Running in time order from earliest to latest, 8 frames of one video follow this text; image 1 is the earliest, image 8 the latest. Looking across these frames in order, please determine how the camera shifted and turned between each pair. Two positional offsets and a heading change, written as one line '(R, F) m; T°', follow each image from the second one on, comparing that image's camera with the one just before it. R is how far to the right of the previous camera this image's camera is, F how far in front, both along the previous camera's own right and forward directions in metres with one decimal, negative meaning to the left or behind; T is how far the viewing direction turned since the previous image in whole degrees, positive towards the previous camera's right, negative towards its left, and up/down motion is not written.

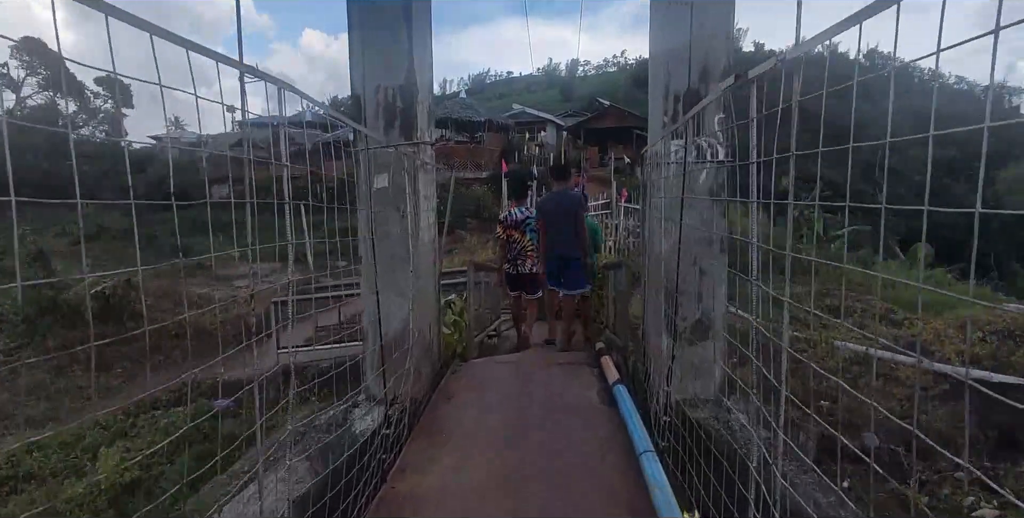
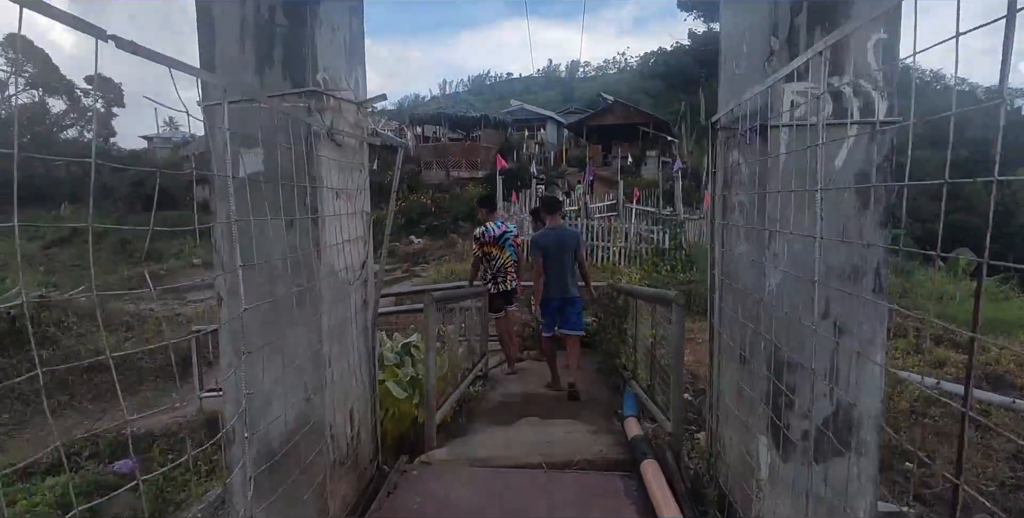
(+0.1, +1.5) m; 0°
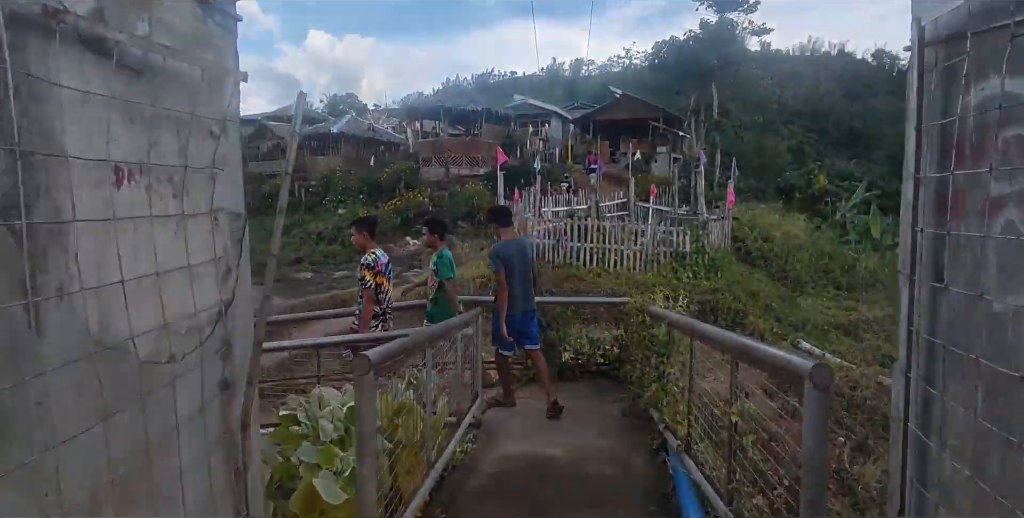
(0.0, +1.1) m; 0°
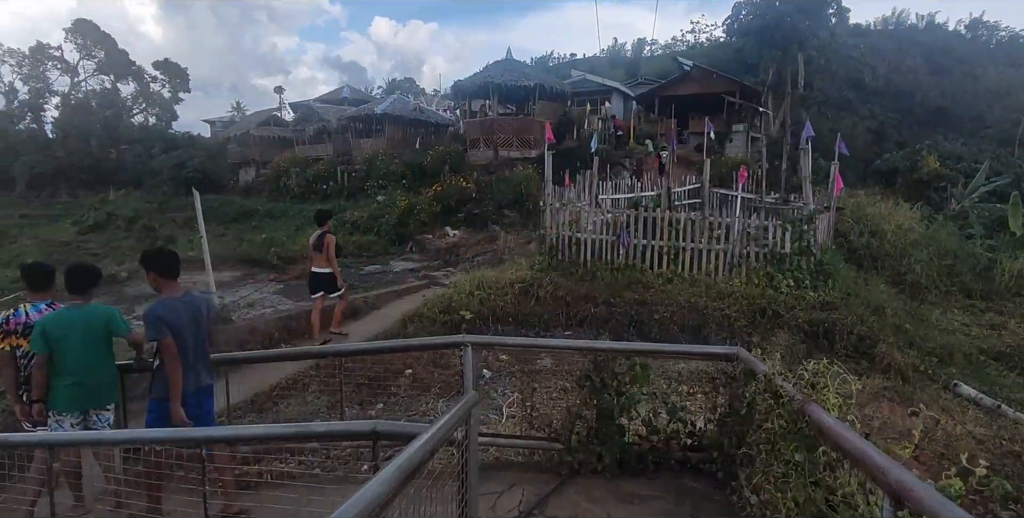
(+0.1, +1.8) m; -6°
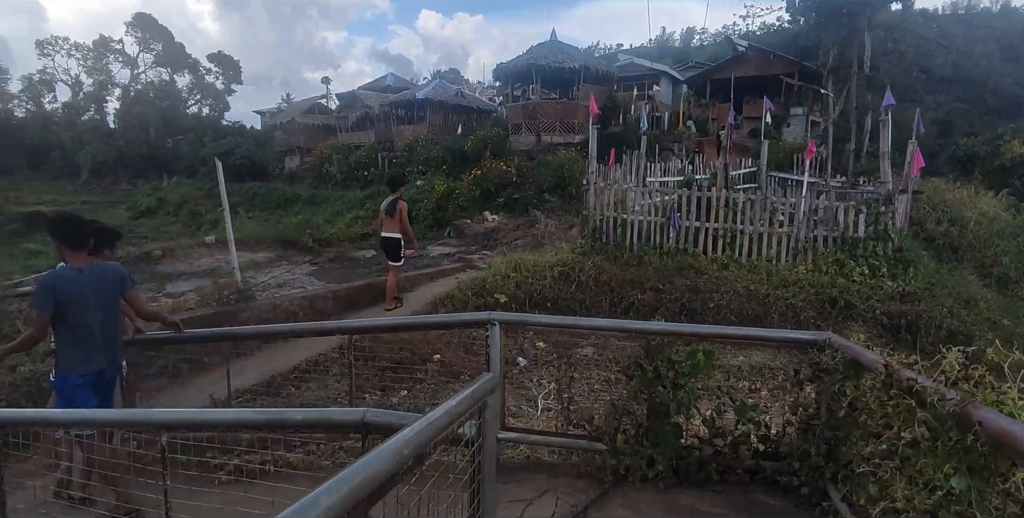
(0.0, +0.5) m; -4°
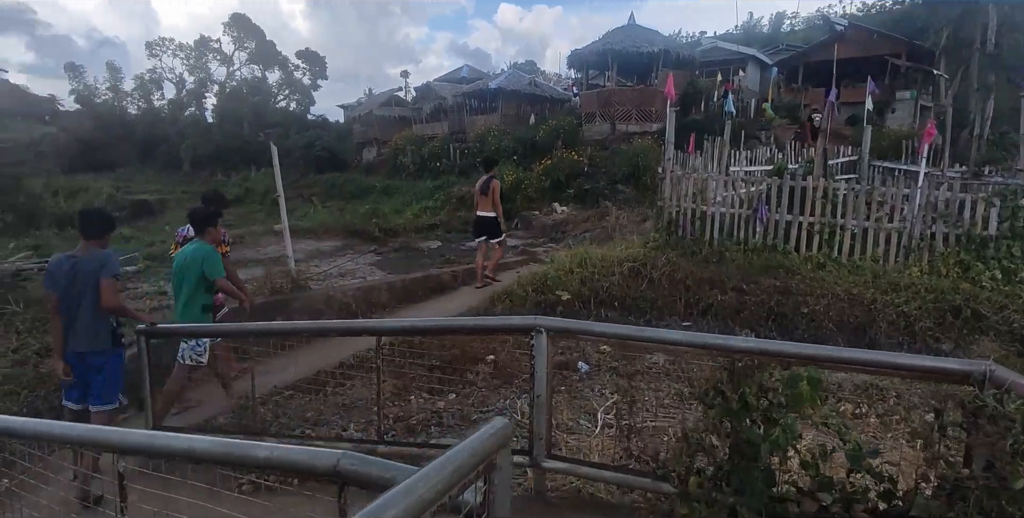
(+0.1, +0.5) m; -7°
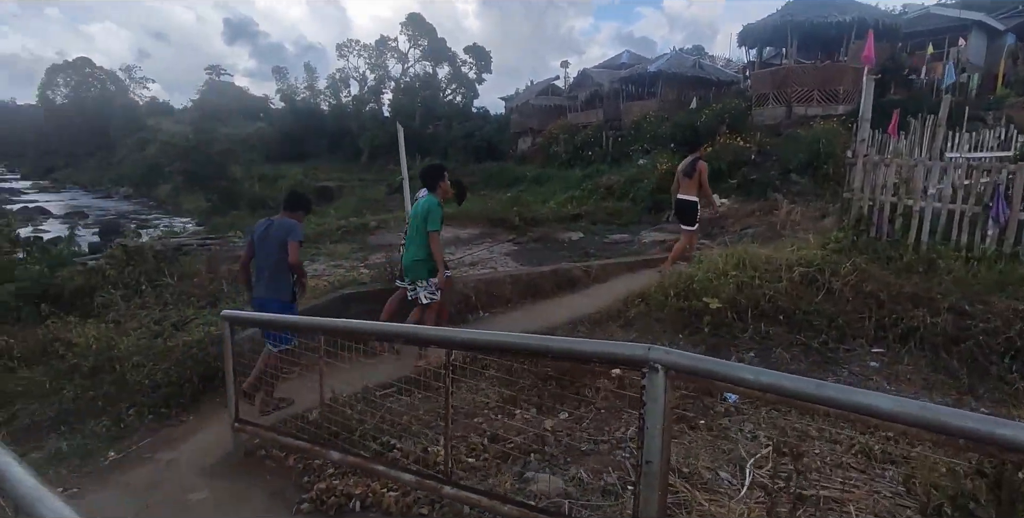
(+0.1, +0.7) m; -15°
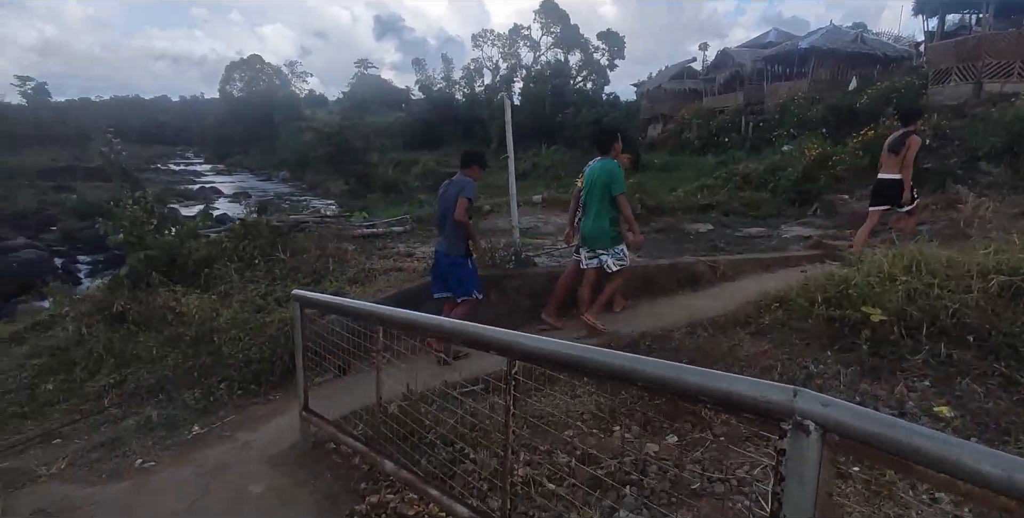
(+0.1, +0.5) m; -12°
